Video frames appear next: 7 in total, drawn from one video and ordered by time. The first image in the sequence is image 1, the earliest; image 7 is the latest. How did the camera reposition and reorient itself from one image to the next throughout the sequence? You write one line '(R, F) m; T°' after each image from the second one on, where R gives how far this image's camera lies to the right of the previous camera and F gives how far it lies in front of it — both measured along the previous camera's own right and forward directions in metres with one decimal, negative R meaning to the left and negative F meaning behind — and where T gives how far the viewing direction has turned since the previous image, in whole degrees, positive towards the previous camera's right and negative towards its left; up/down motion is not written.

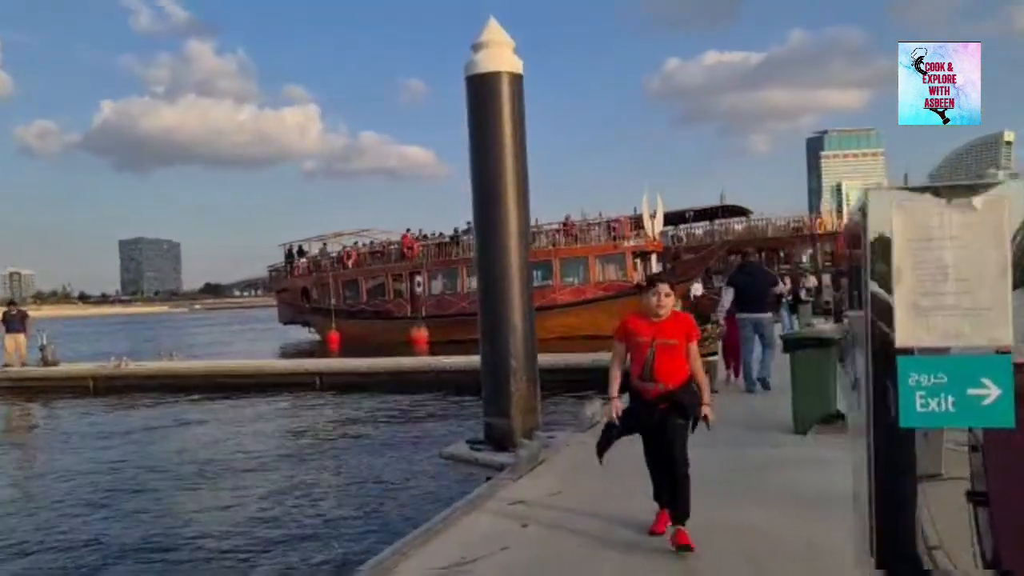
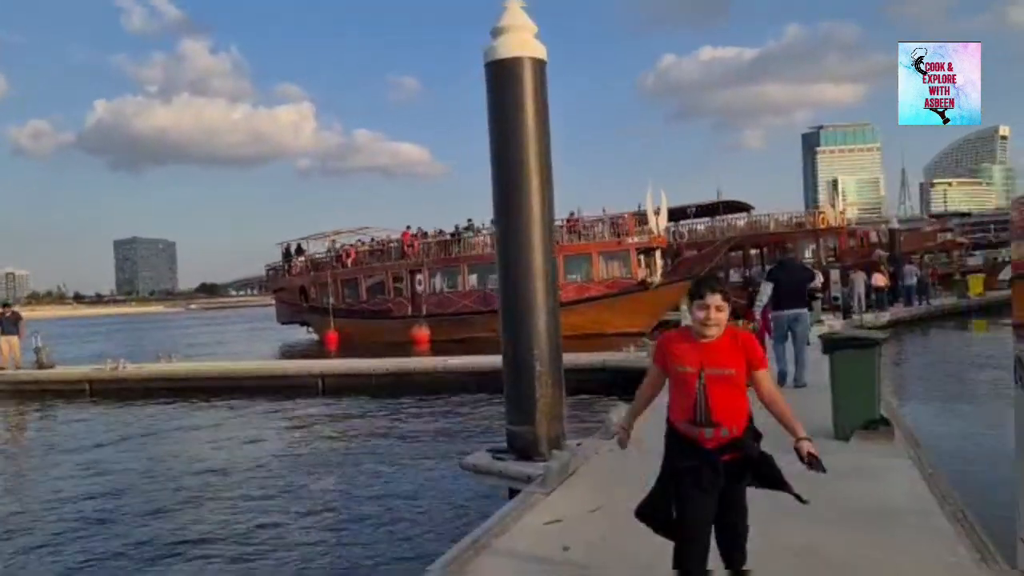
(-0.2, +0.5) m; 0°
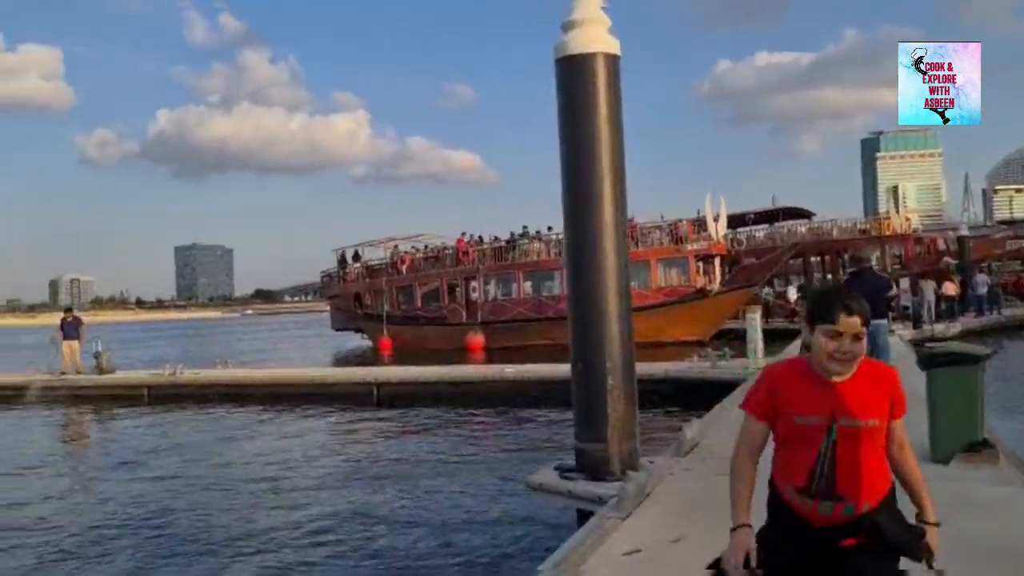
(-0.1, +0.4) m; -3°
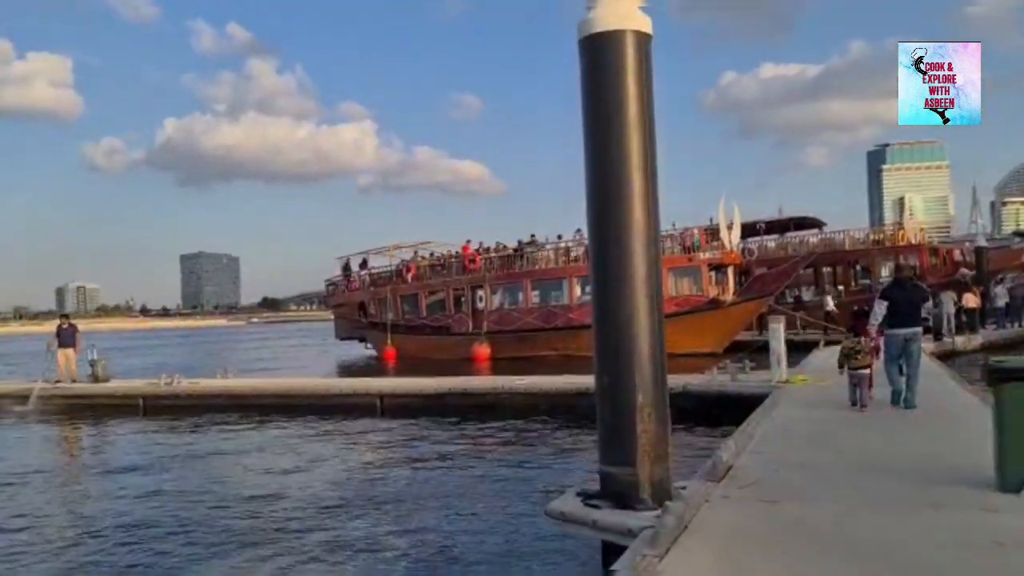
(-0.1, +0.7) m; 0°
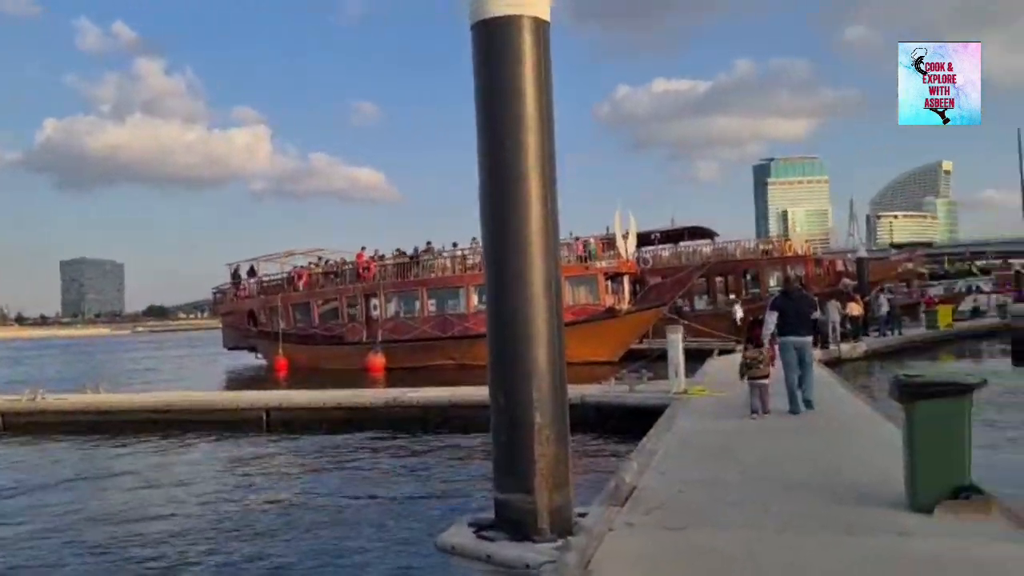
(+0.1, +0.6) m; +6°
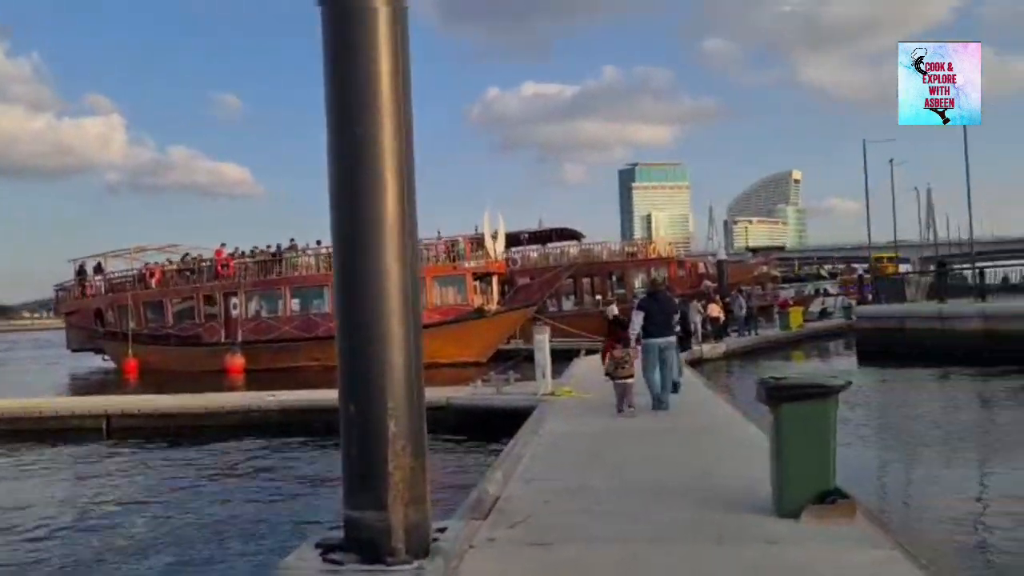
(+0.1, +0.4) m; +8°
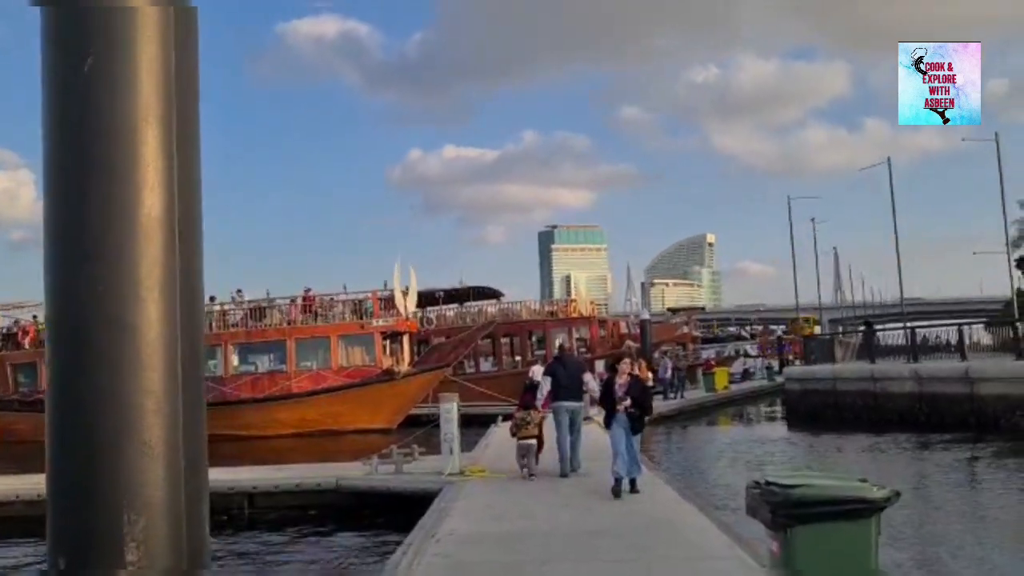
(+0.2, +2.2) m; +5°
